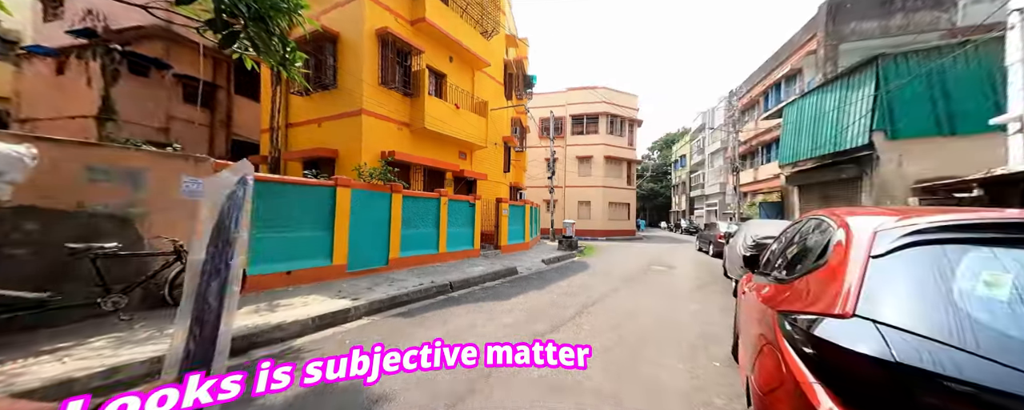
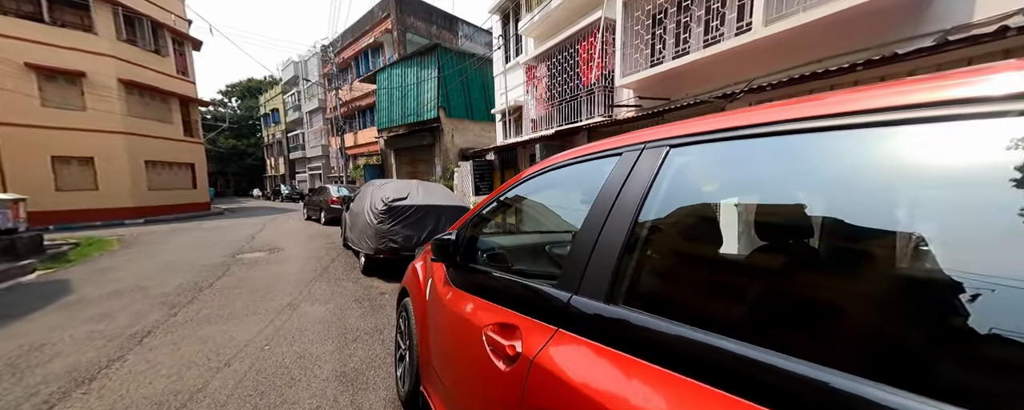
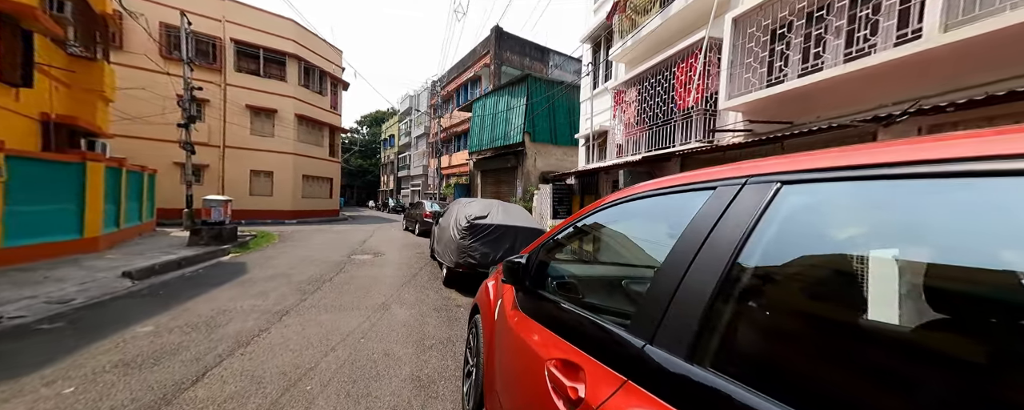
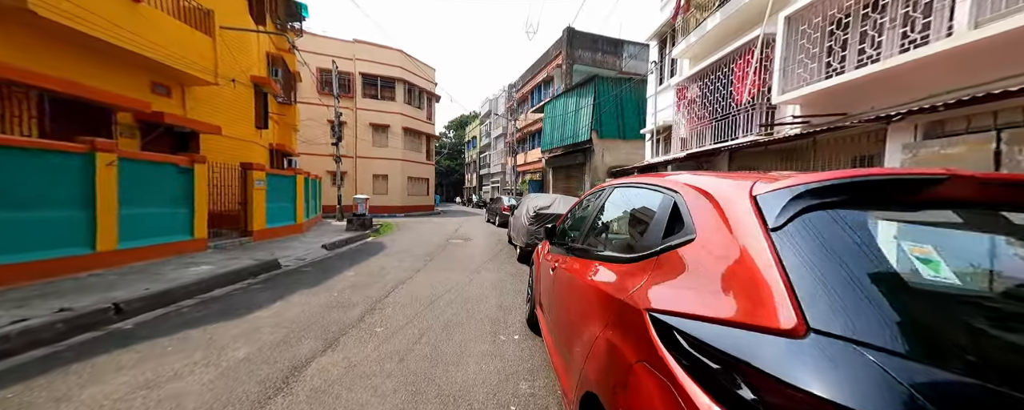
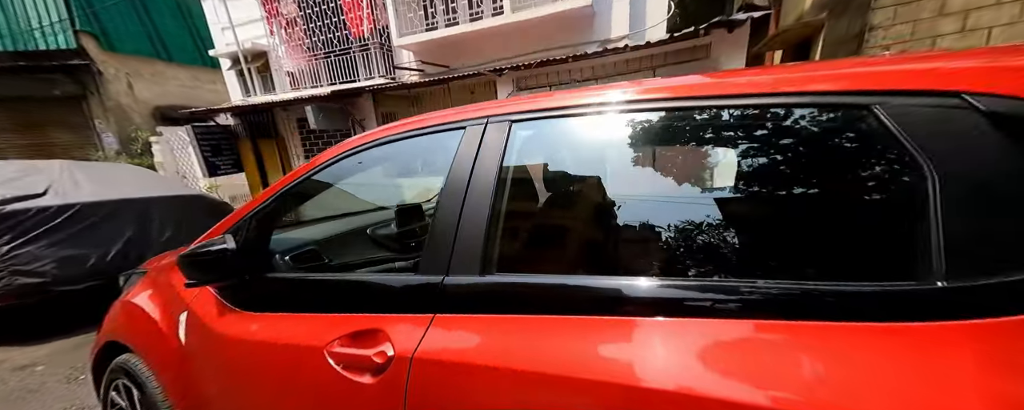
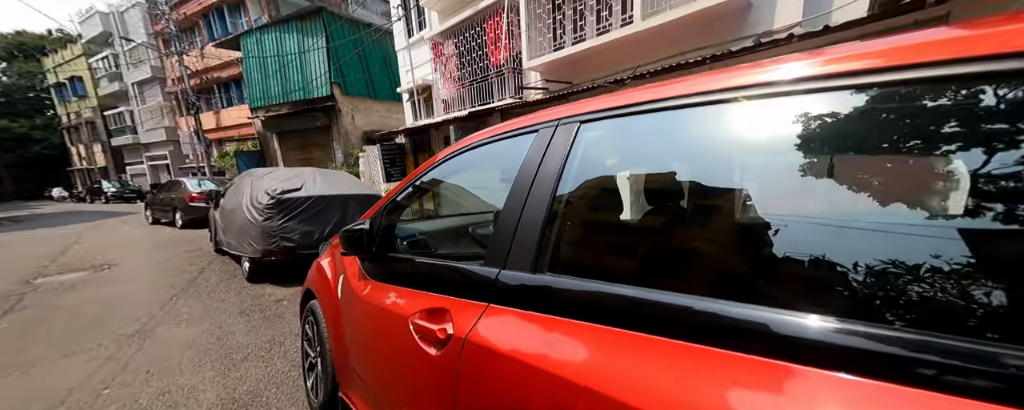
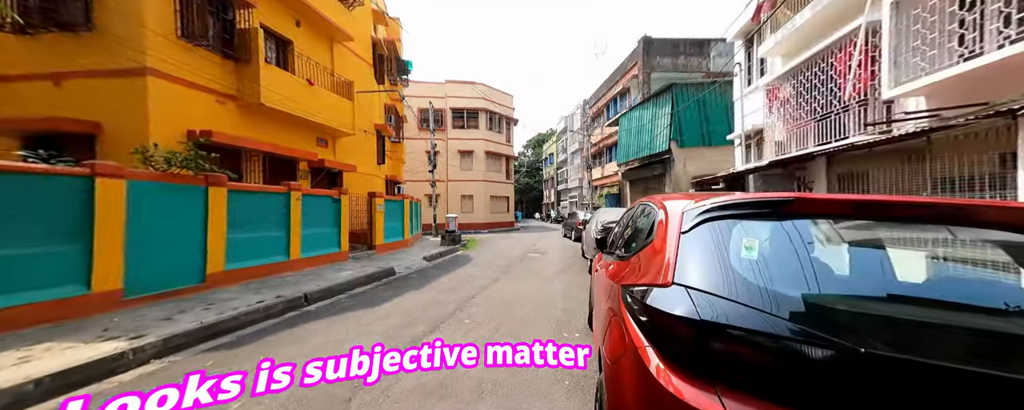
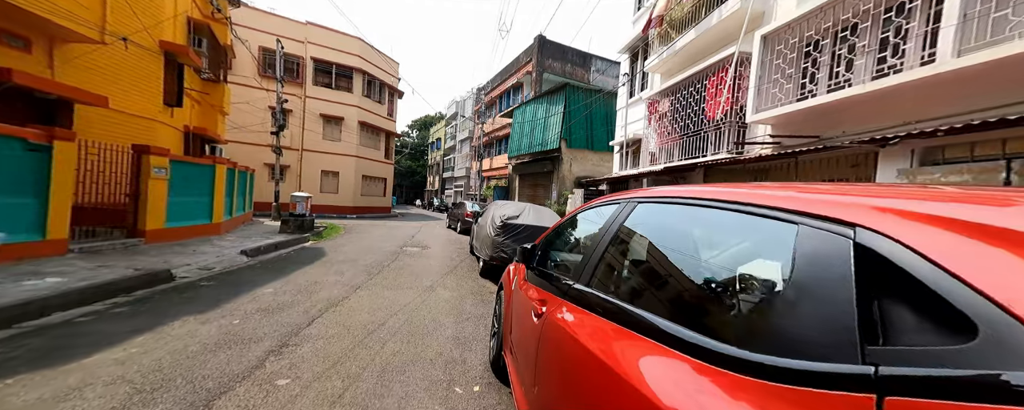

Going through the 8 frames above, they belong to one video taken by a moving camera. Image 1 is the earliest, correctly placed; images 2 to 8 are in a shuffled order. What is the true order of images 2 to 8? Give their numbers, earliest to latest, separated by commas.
7, 4, 8, 3, 2, 6, 5
